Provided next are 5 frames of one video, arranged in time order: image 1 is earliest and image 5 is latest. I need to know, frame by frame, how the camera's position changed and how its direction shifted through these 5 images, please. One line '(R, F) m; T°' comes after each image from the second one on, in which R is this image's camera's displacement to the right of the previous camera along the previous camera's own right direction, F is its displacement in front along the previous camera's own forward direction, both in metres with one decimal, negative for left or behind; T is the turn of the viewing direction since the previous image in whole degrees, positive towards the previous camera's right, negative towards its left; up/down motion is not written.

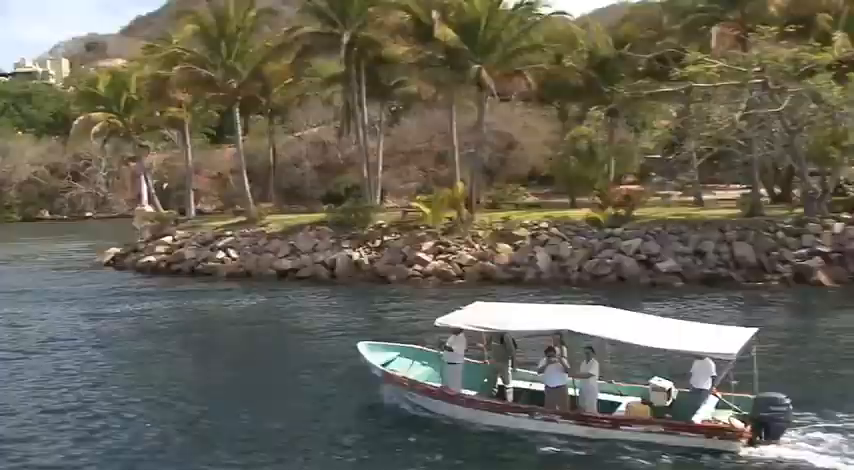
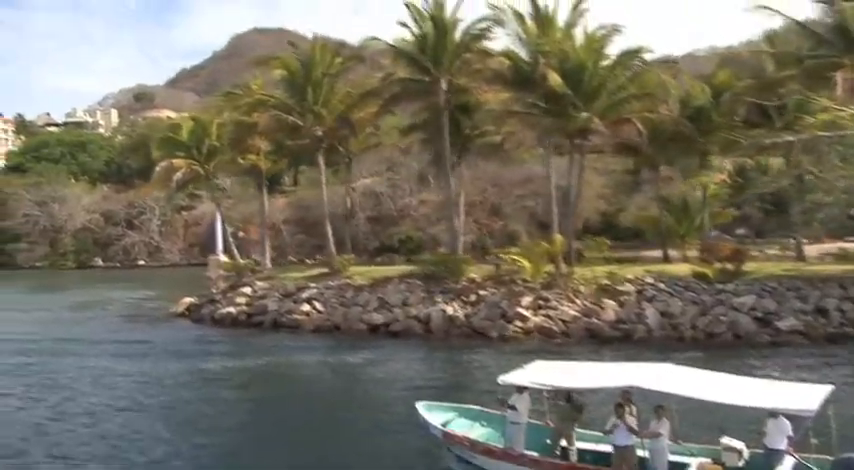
(-1.6, +1.2) m; -2°
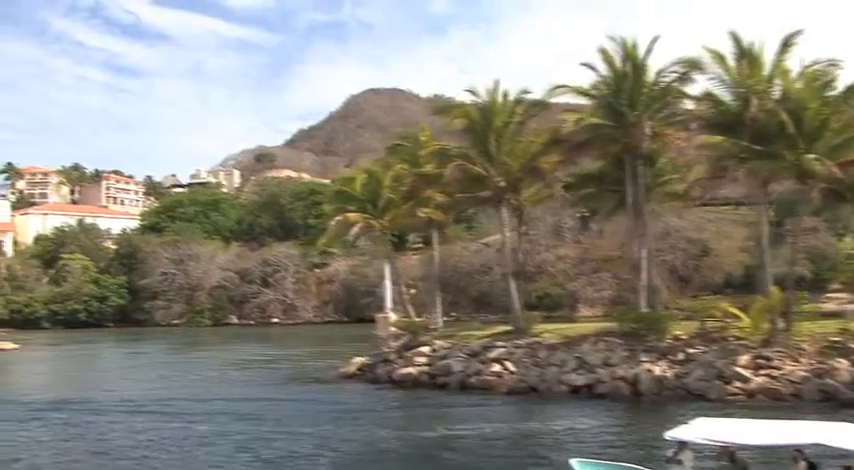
(-2.2, +1.6) m; -6°
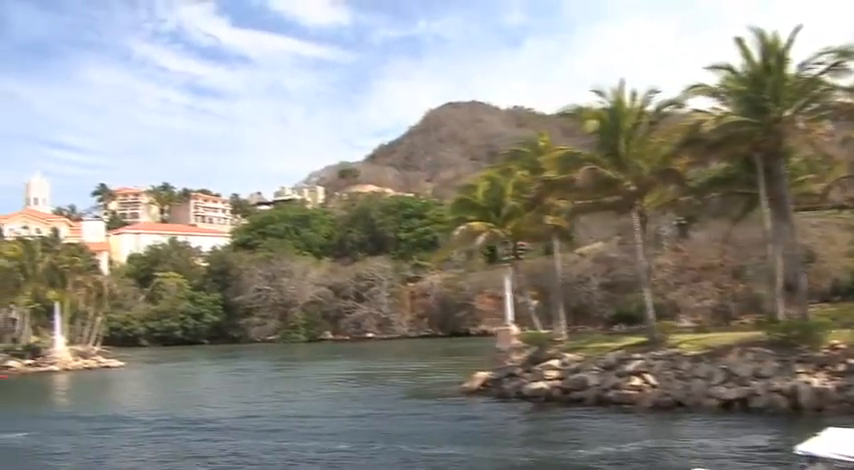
(-1.3, +1.1) m; -4°
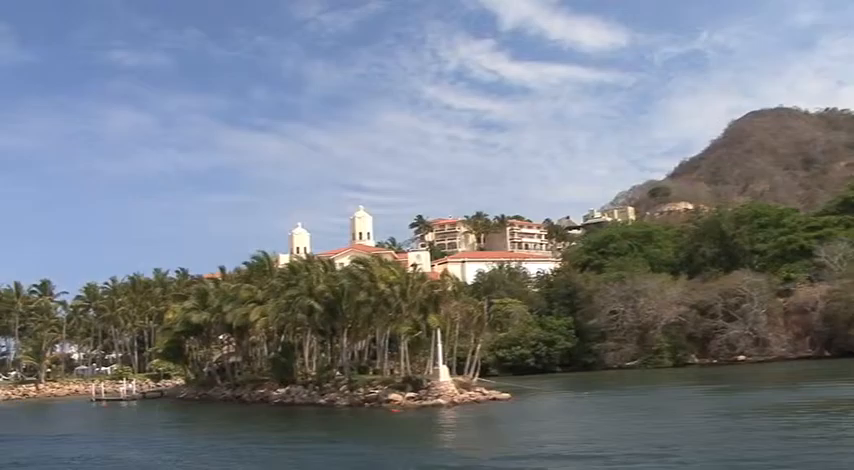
(-6.0, +6.7) m; -15°
